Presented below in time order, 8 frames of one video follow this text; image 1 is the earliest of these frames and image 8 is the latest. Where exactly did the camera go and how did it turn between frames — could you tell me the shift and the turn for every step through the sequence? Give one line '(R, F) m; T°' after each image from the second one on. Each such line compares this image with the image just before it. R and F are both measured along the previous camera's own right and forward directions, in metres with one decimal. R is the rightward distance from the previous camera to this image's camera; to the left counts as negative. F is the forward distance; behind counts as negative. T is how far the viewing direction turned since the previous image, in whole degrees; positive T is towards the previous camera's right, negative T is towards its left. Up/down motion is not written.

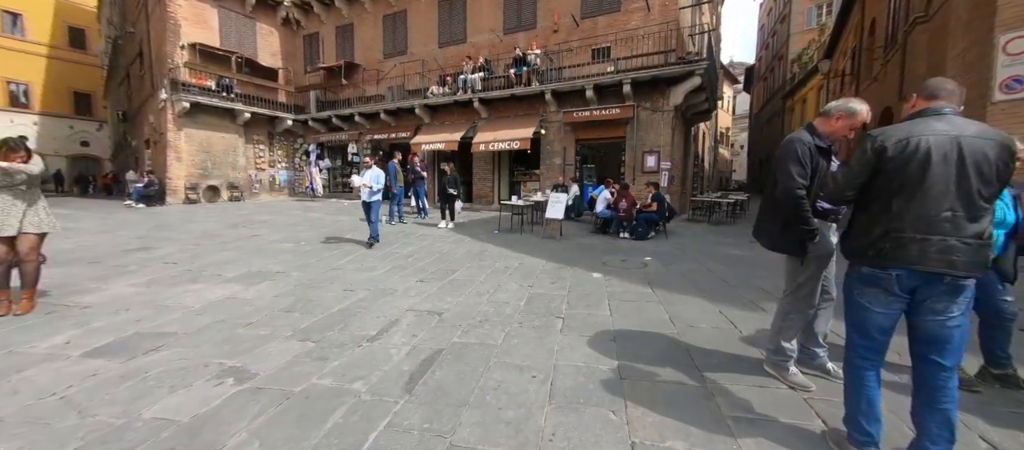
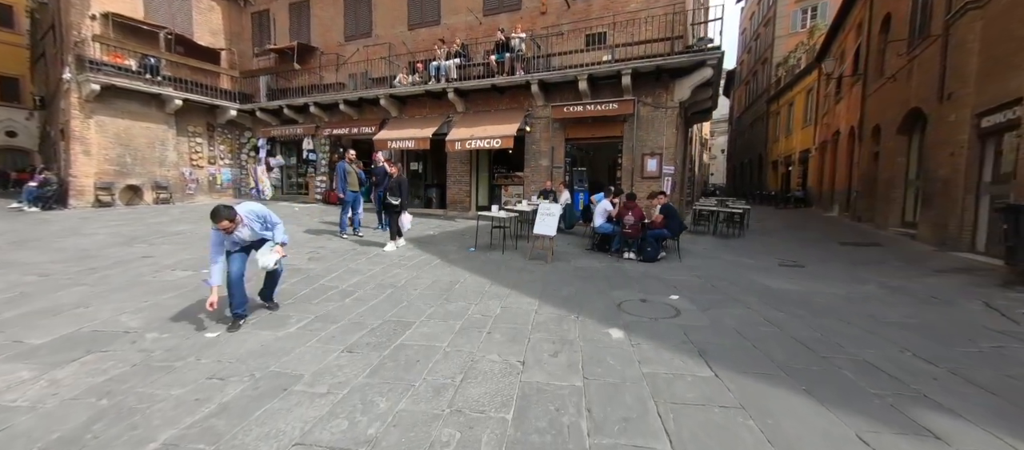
(0.0, +1.7) m; +3°
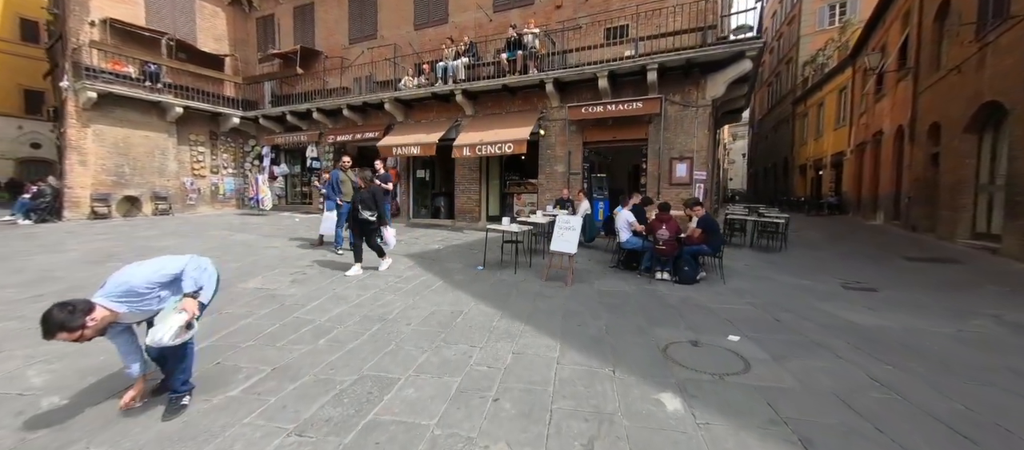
(0.0, +0.9) m; -2°
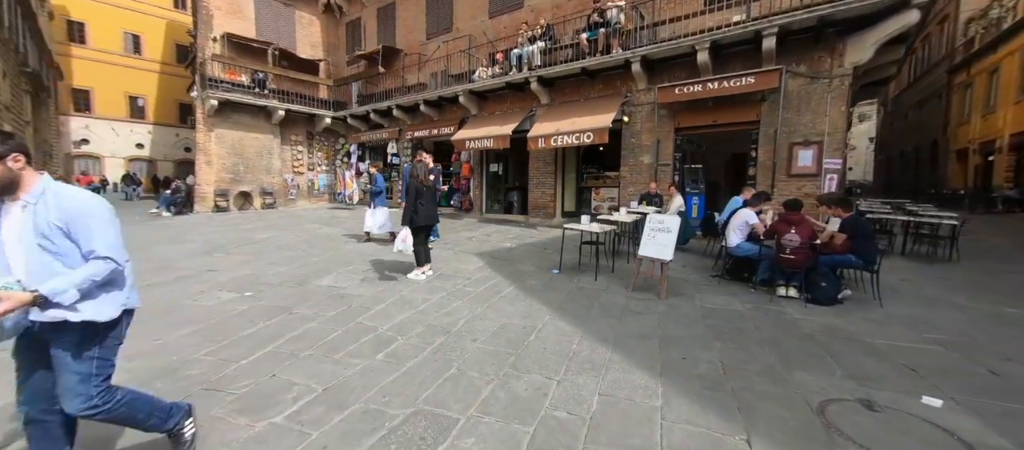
(-0.1, +0.7) m; -11°
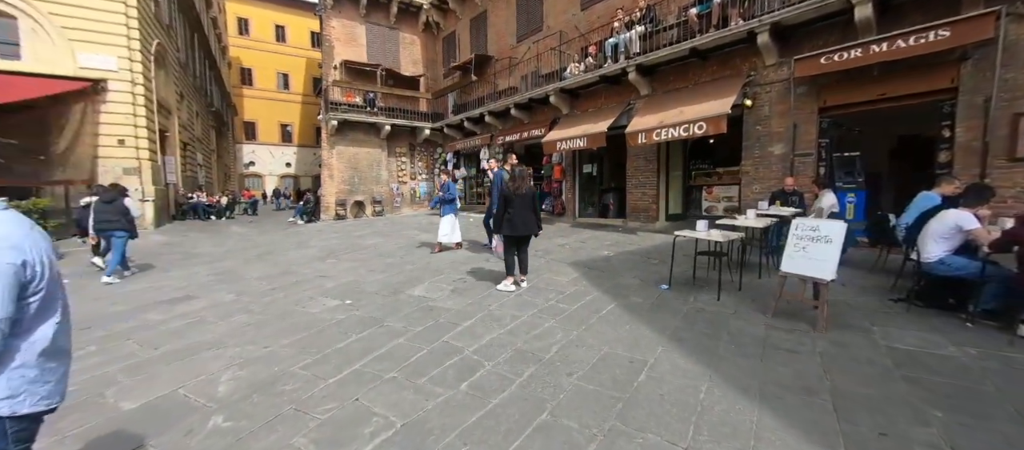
(-0.1, +0.5) m; -14°
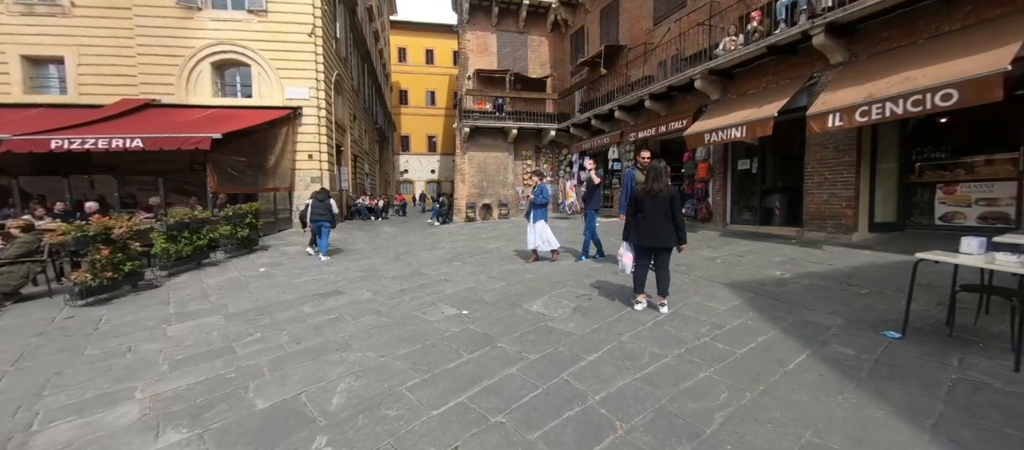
(-0.1, +0.7) m; -19°
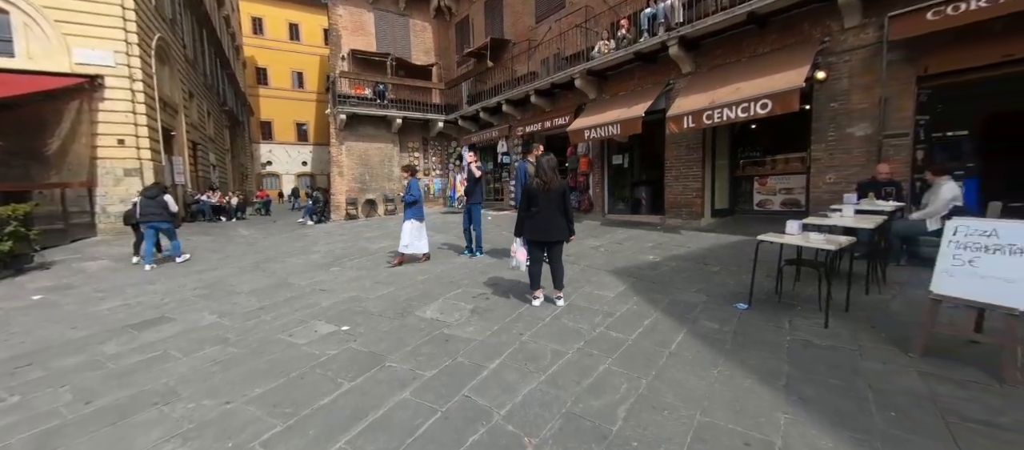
(0.0, +0.3) m; +17°
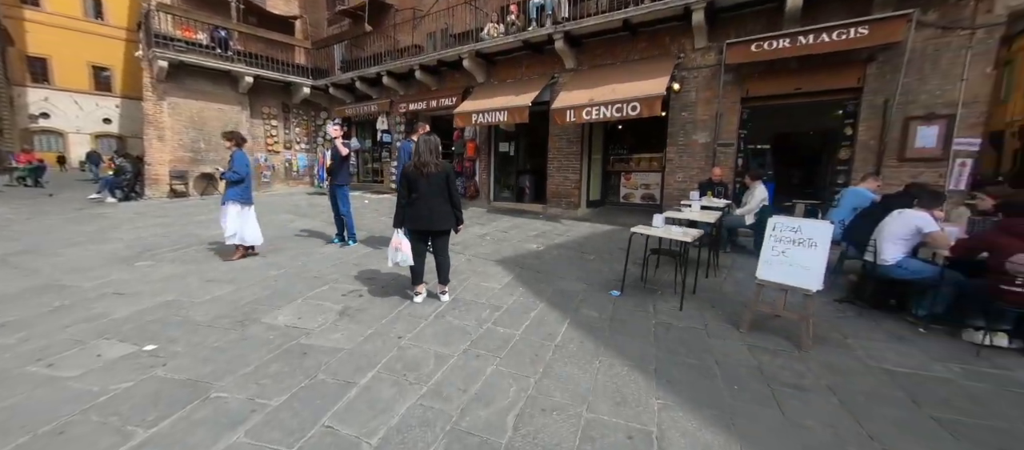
(0.0, +0.3) m; +18°
